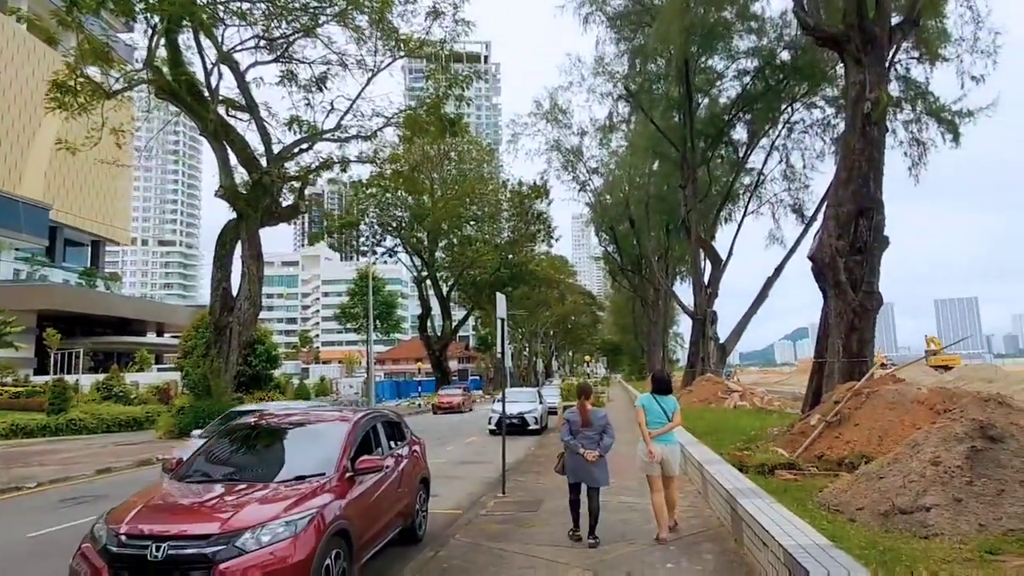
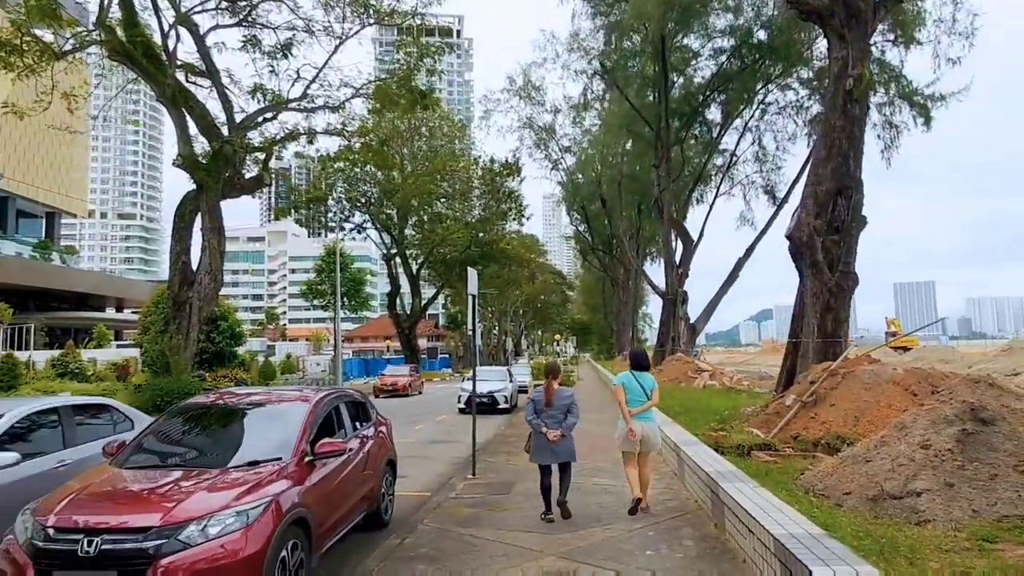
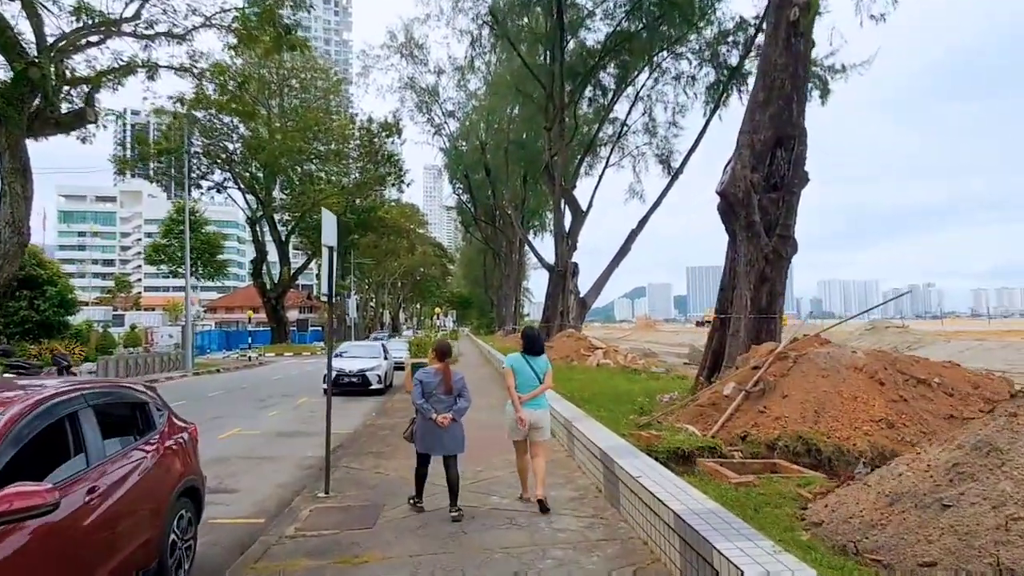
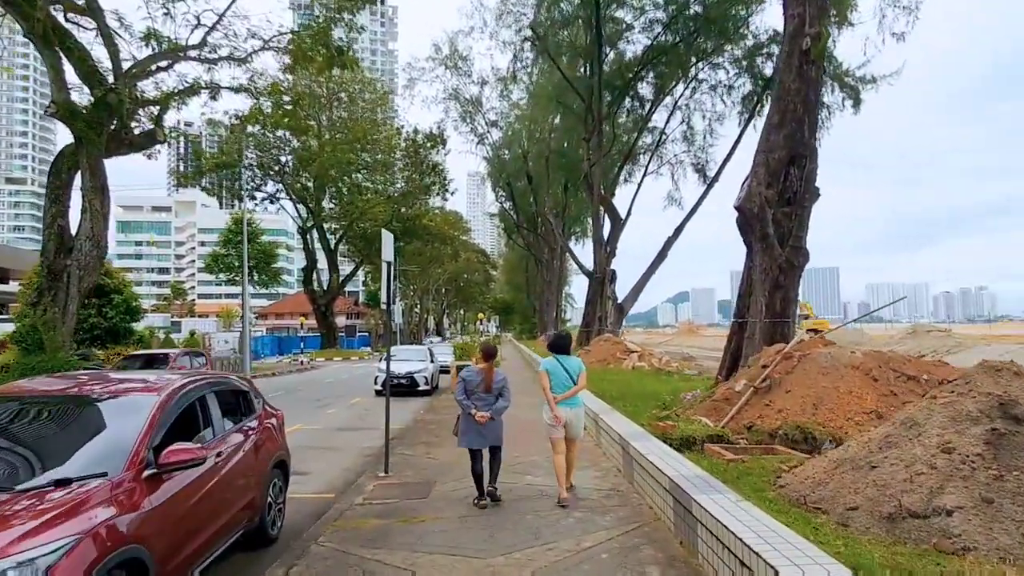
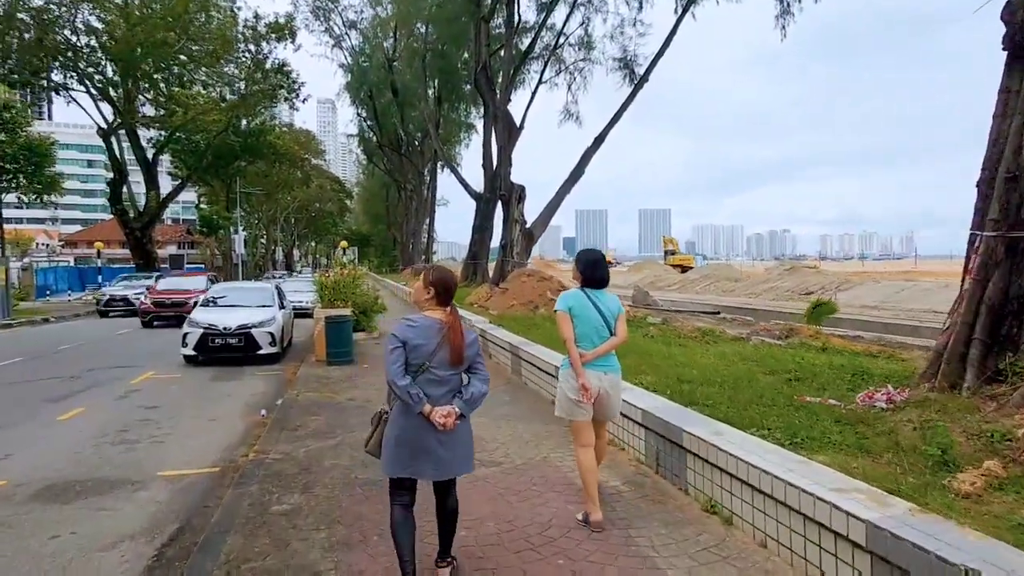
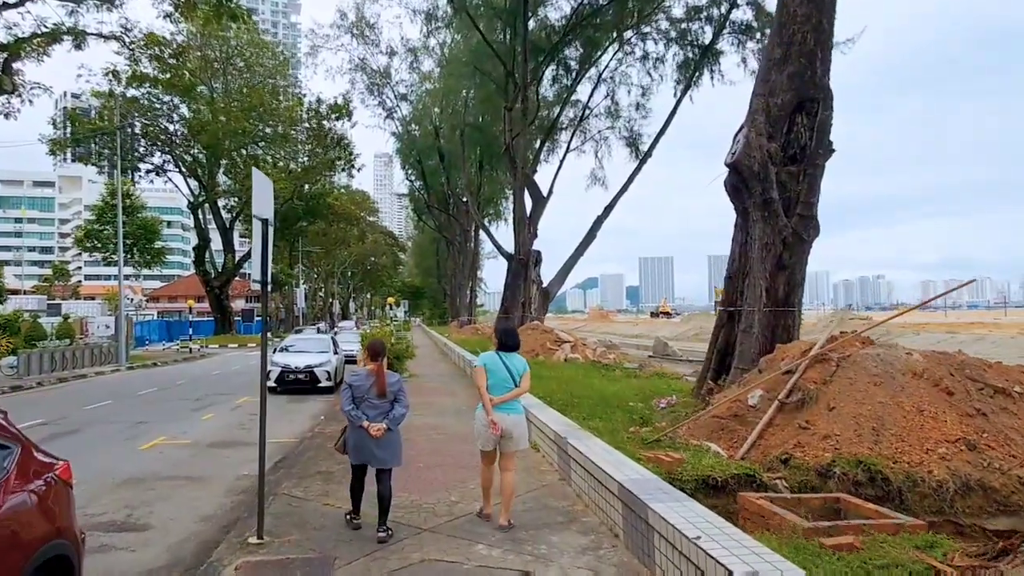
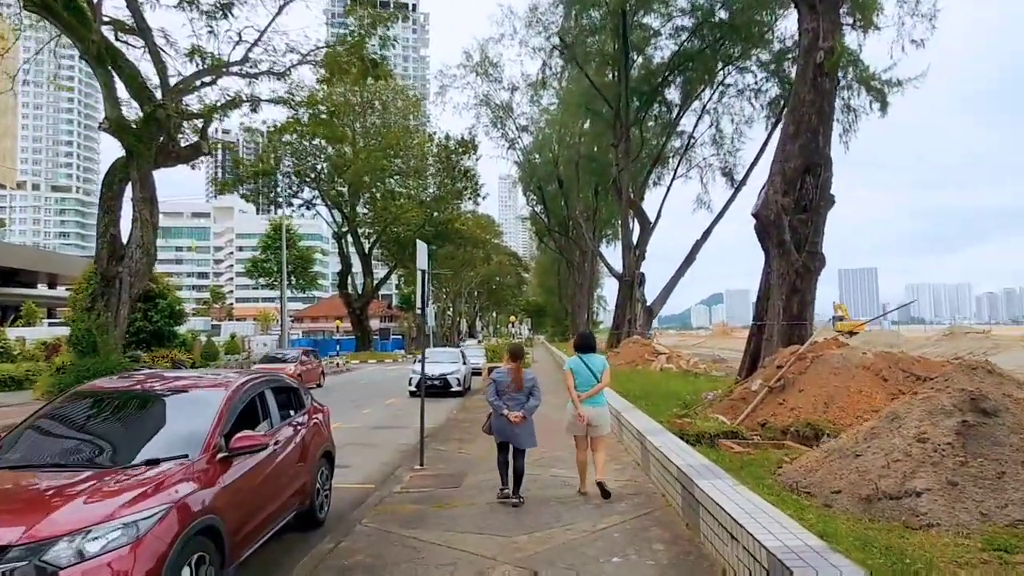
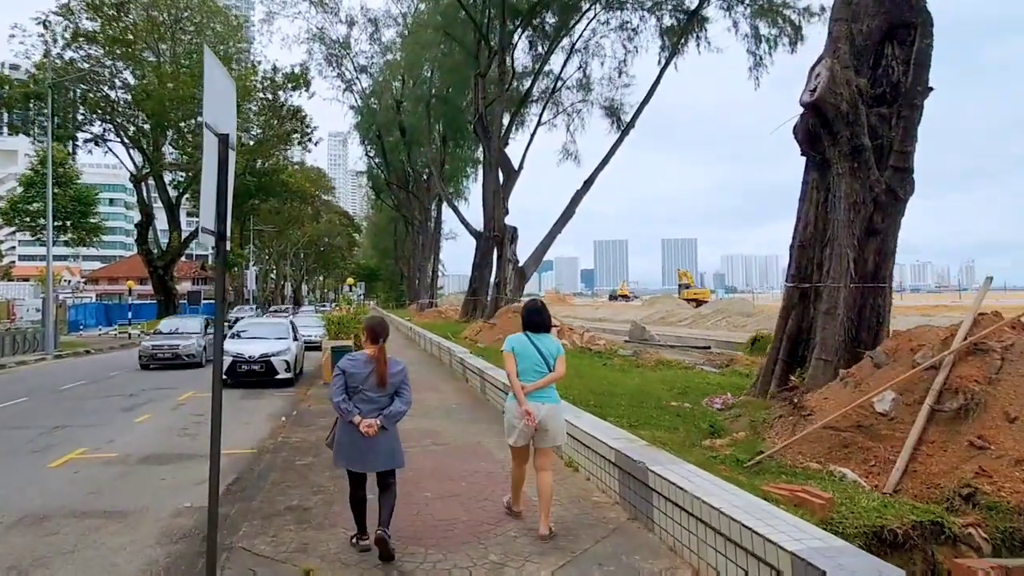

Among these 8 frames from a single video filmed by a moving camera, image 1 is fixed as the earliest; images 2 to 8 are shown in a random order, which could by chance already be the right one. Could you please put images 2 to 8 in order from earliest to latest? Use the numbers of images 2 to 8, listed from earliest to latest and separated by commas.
2, 7, 4, 3, 6, 8, 5
